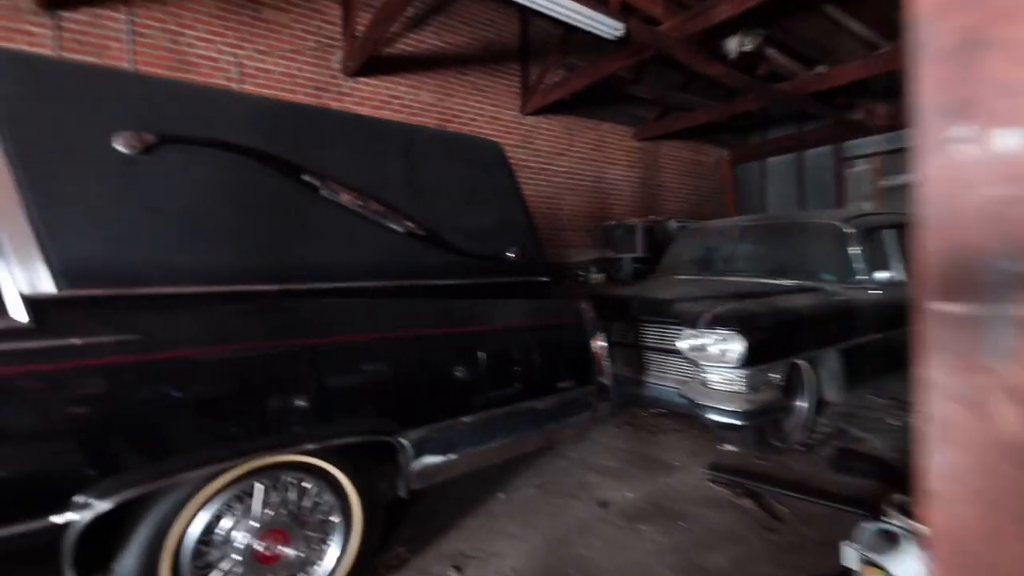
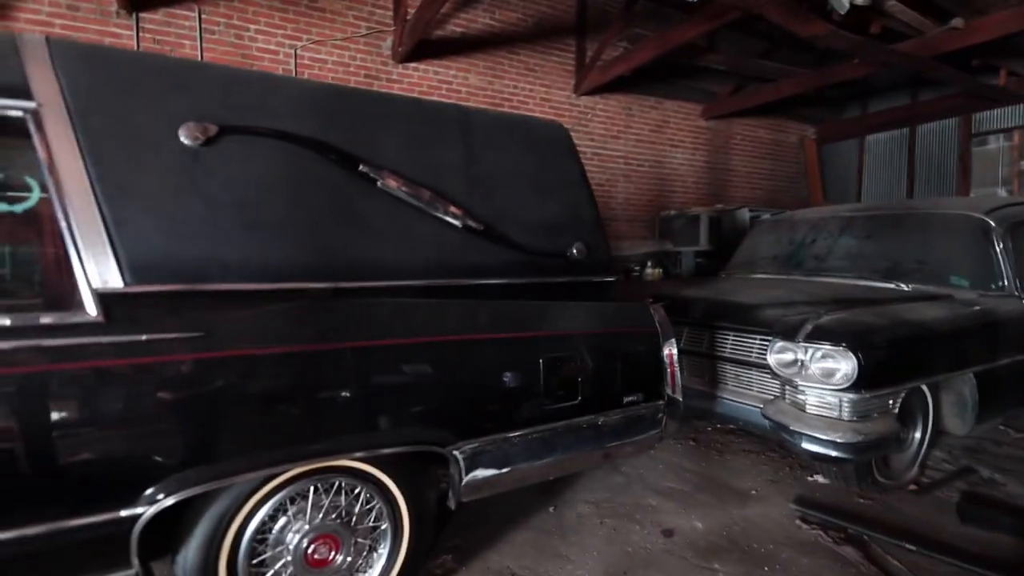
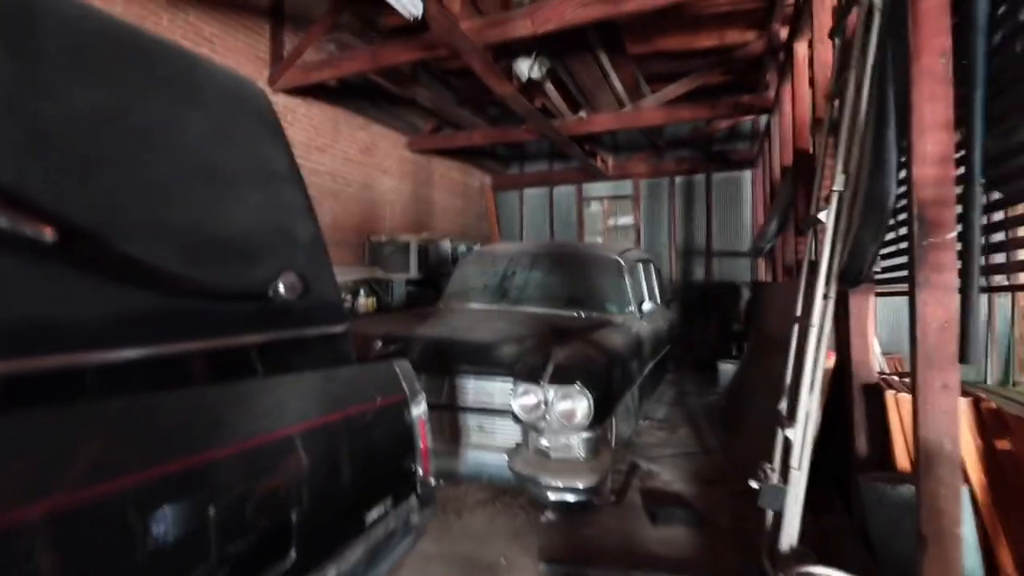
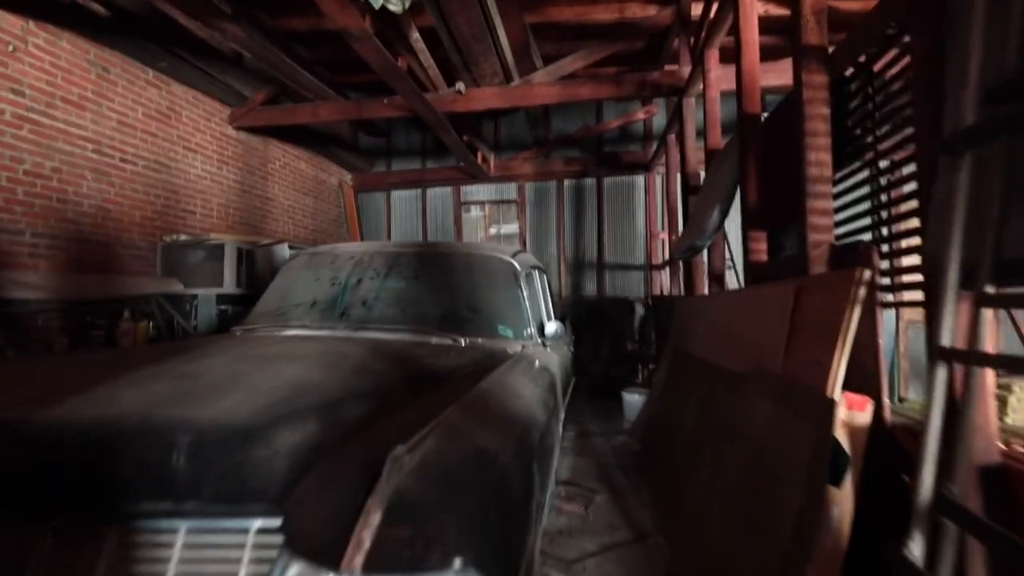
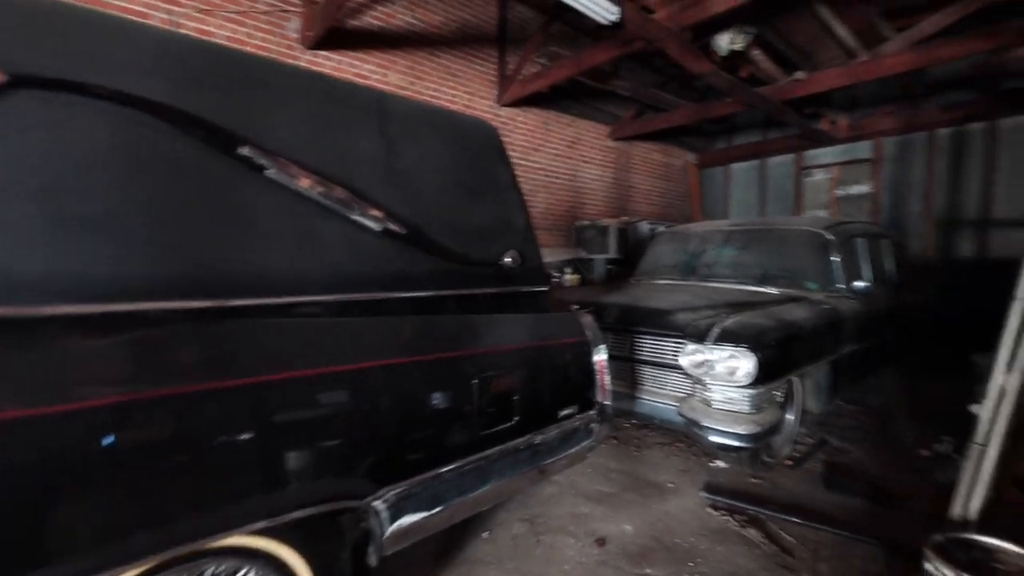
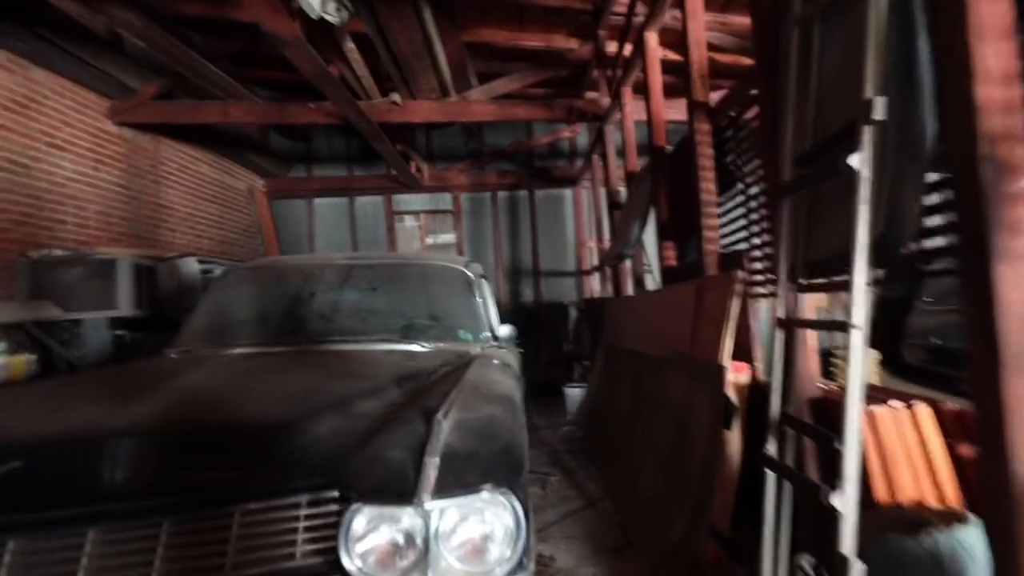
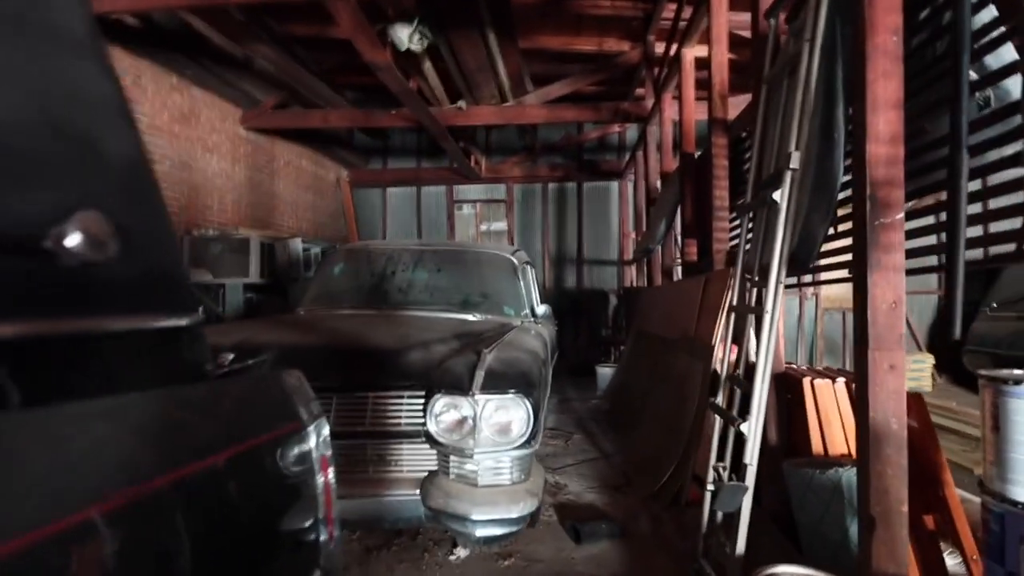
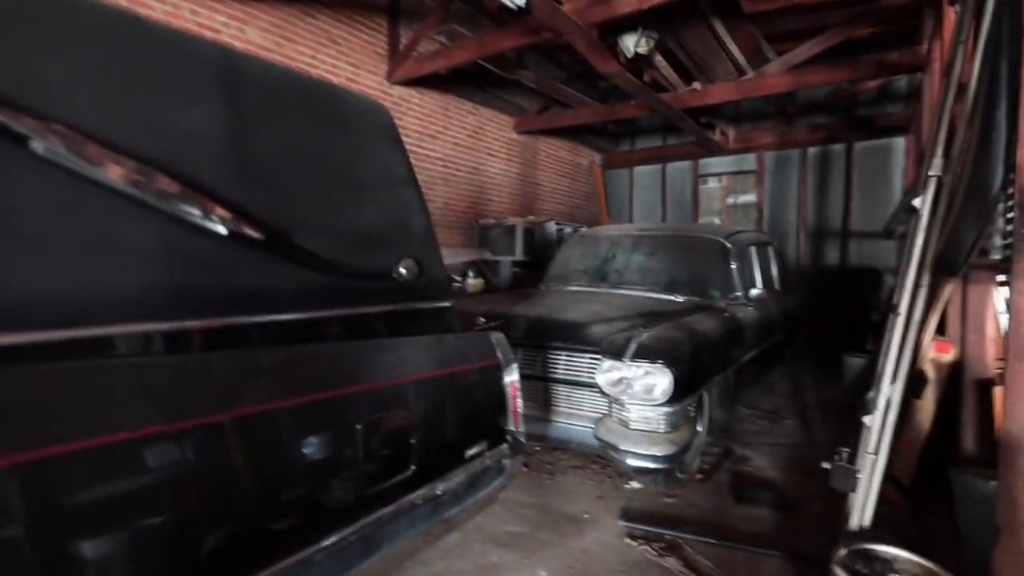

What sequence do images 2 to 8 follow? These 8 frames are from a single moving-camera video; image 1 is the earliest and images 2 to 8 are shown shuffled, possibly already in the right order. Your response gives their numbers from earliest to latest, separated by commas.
2, 5, 8, 3, 7, 6, 4
